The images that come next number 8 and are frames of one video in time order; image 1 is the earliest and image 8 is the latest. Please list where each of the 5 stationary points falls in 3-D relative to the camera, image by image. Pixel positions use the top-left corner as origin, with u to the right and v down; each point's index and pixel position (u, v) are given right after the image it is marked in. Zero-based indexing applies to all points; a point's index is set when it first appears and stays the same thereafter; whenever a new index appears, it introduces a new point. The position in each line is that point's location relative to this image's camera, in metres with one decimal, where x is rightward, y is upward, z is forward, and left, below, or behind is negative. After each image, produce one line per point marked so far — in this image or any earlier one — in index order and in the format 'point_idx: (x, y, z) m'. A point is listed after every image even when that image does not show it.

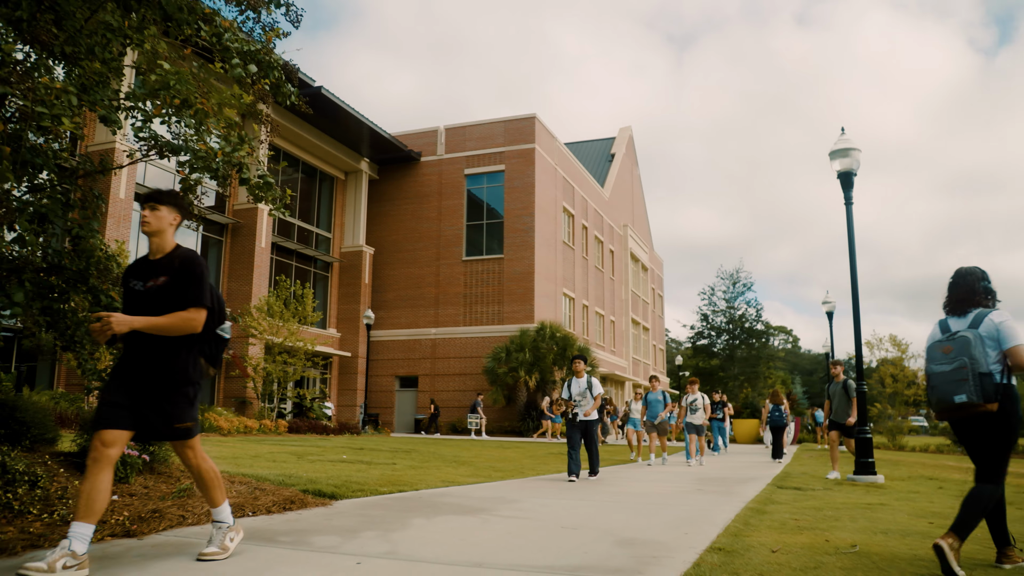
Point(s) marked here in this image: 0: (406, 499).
0: (-0.9, -1.8, +6.3) m
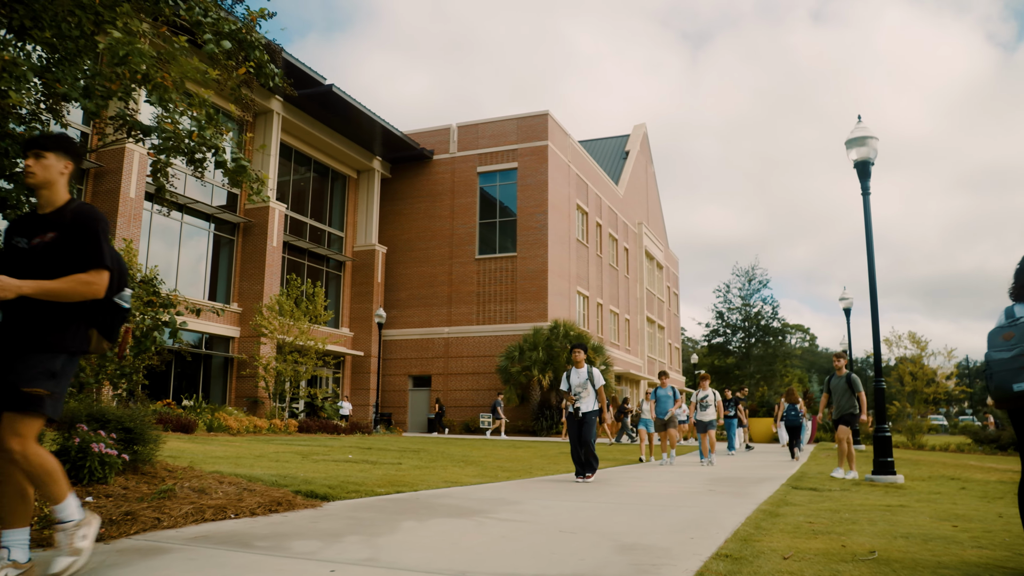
0: (-0.9, -1.7, +6.1) m
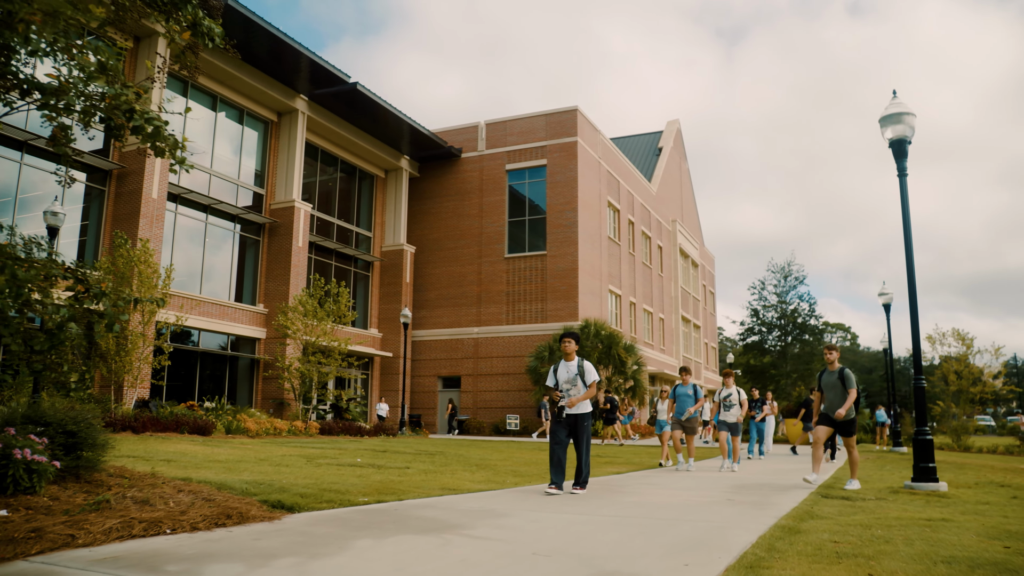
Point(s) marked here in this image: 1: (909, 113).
0: (-1.0, -1.7, +5.5) m
1: (+5.2, +2.3, +9.6) m
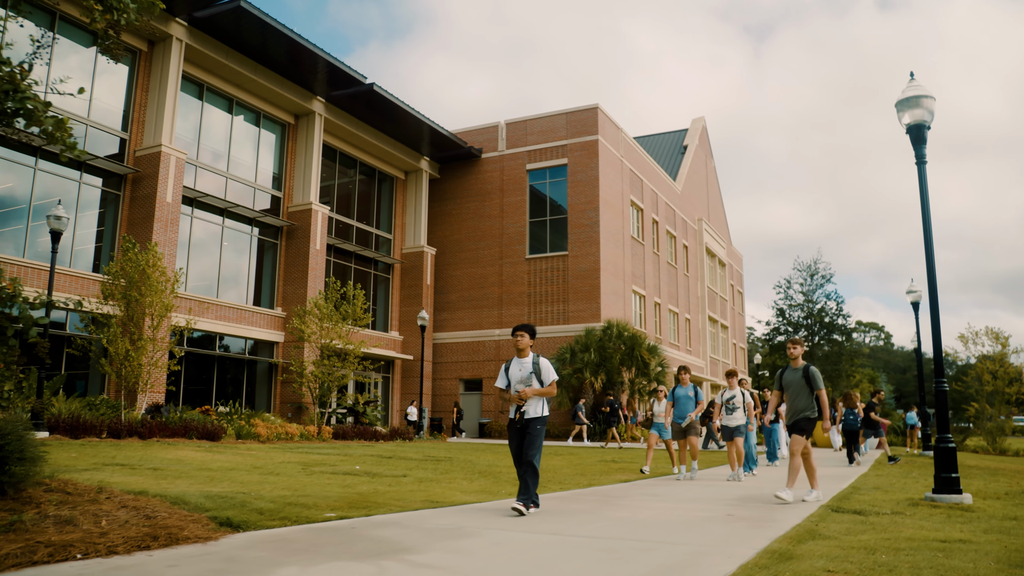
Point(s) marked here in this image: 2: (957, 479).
0: (-1.3, -1.7, +5.0) m
1: (+5.0, +2.3, +9.0) m
2: (+4.9, -2.1, +8.2) m
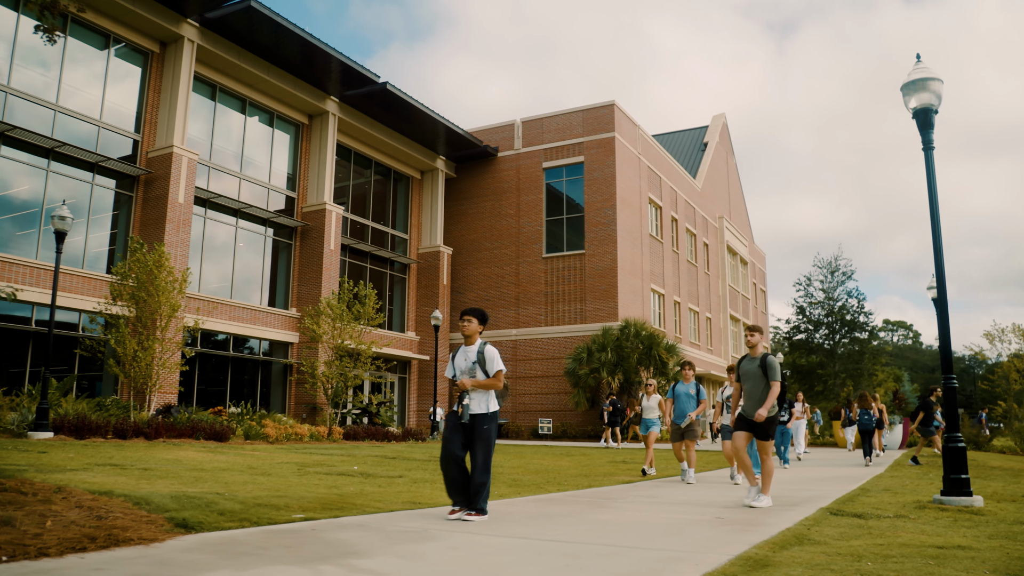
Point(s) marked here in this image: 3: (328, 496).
0: (-1.5, -1.6, +4.8) m
1: (+4.9, +2.4, +8.5) m
2: (+4.8, -2.0, +7.8) m
3: (-1.8, -2.1, +7.4) m
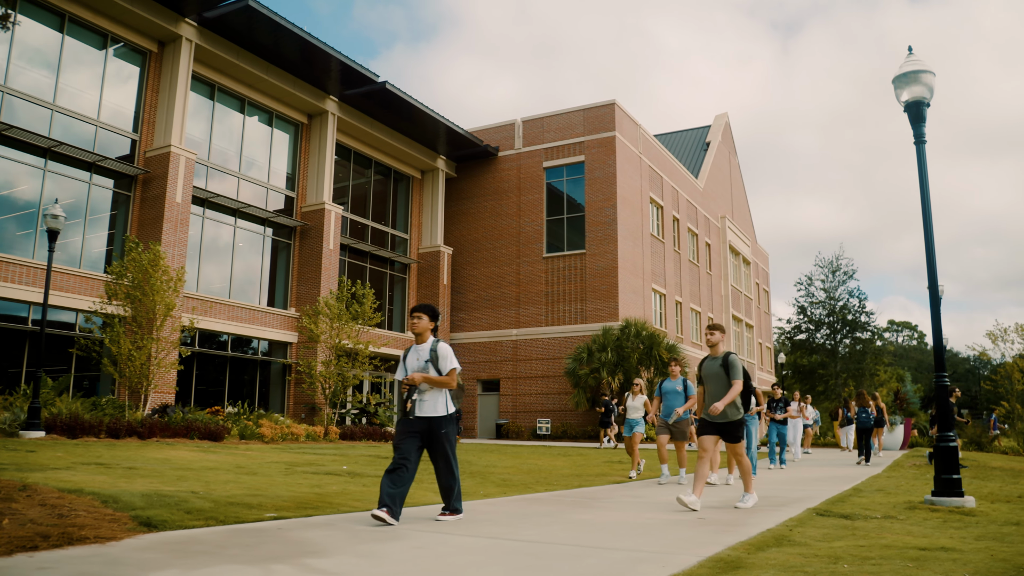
0: (-1.7, -1.6, +4.7) m
1: (+4.7, +2.4, +8.4) m
2: (+4.6, -2.0, +7.6) m
3: (-2.0, -2.0, +7.3) m
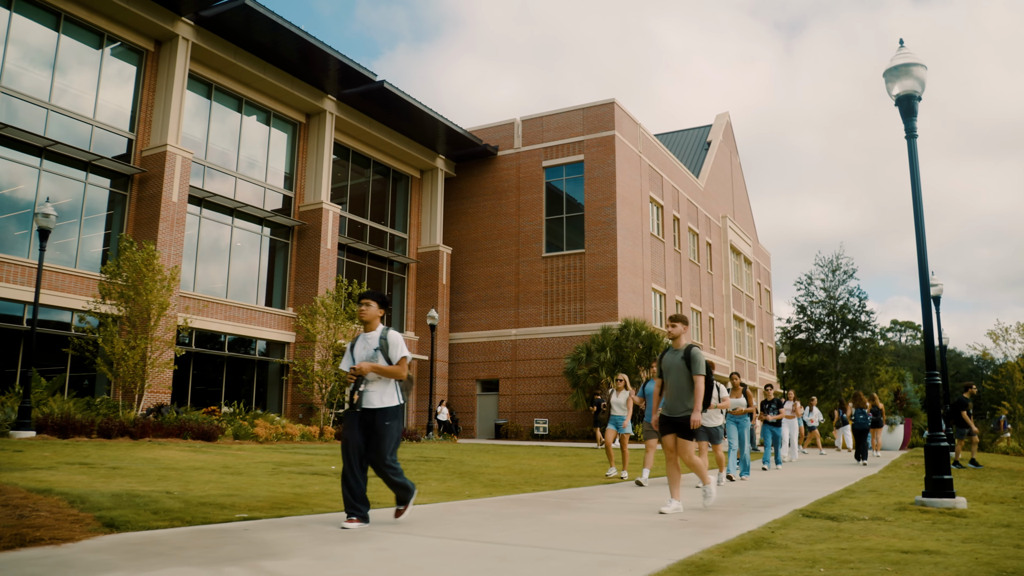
0: (-1.9, -1.5, +4.6) m
1: (+4.5, +2.5, +8.2) m
2: (+4.4, -1.9, +7.5) m
3: (-2.2, -2.0, +7.2) m
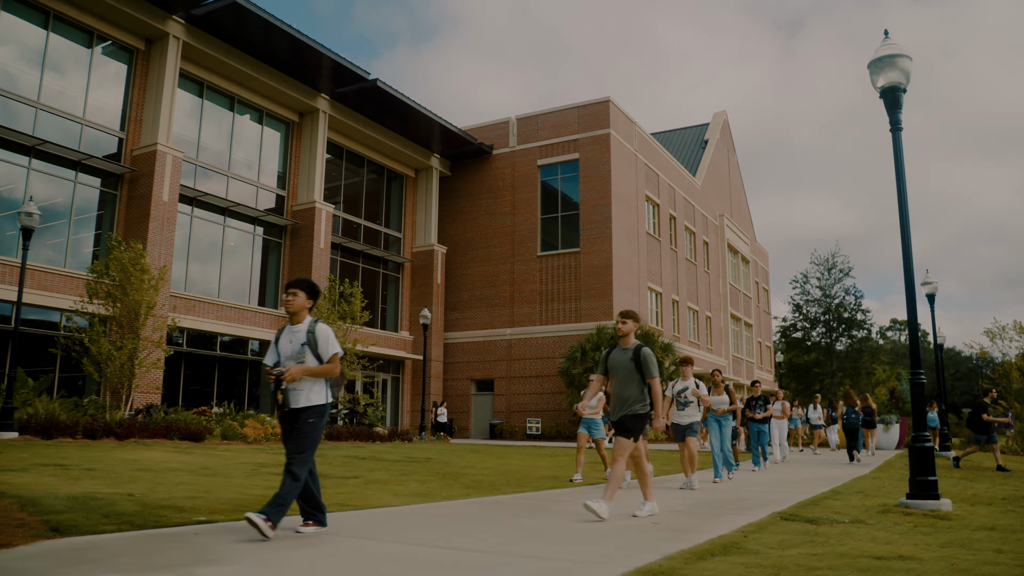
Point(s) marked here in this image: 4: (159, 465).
0: (-2.1, -1.5, +4.4) m
1: (+4.3, +2.5, +8.1) m
2: (+4.2, -1.9, +7.3) m
3: (-2.4, -2.0, +7.0) m
4: (-5.4, -2.7, +11.3) m
